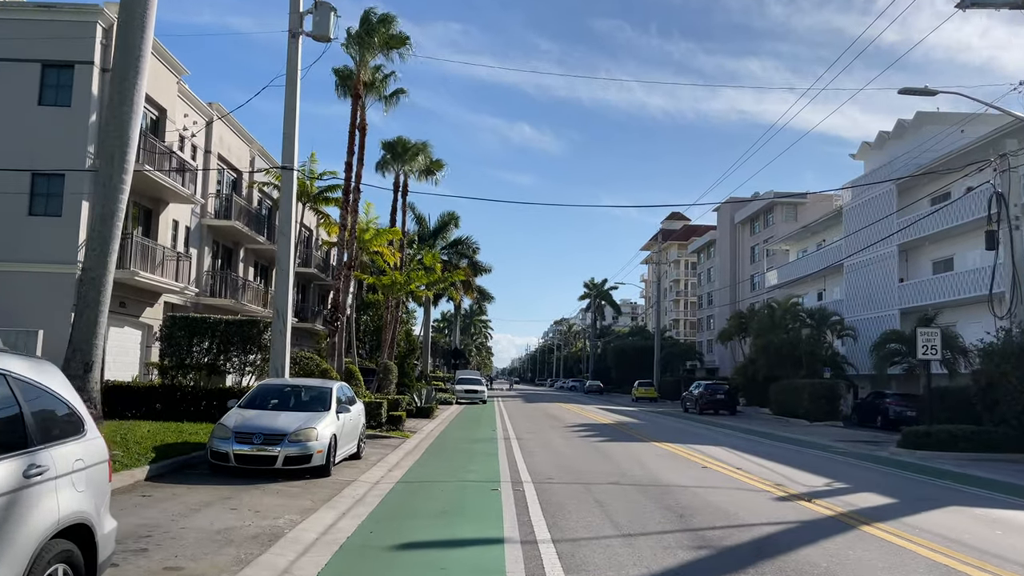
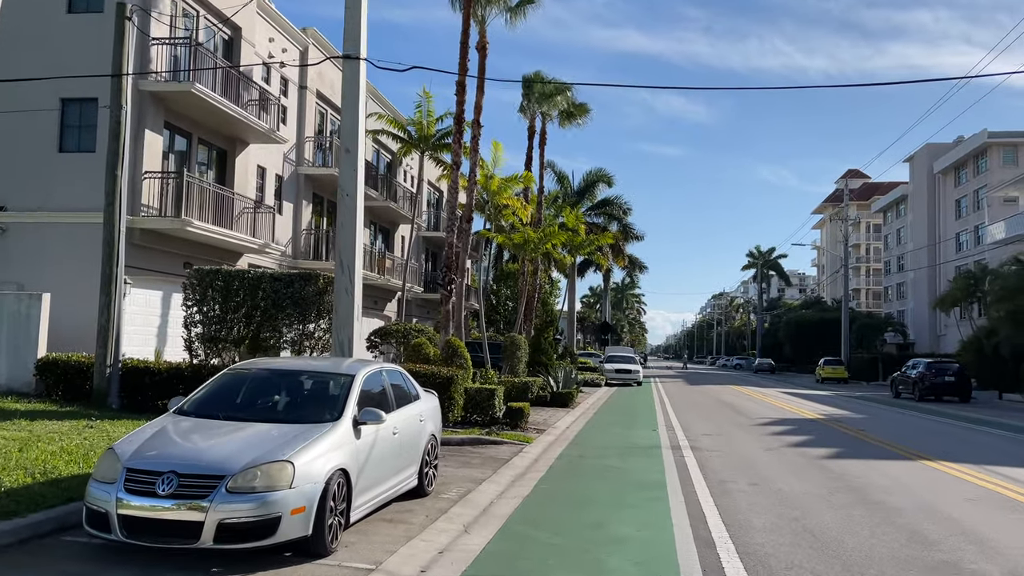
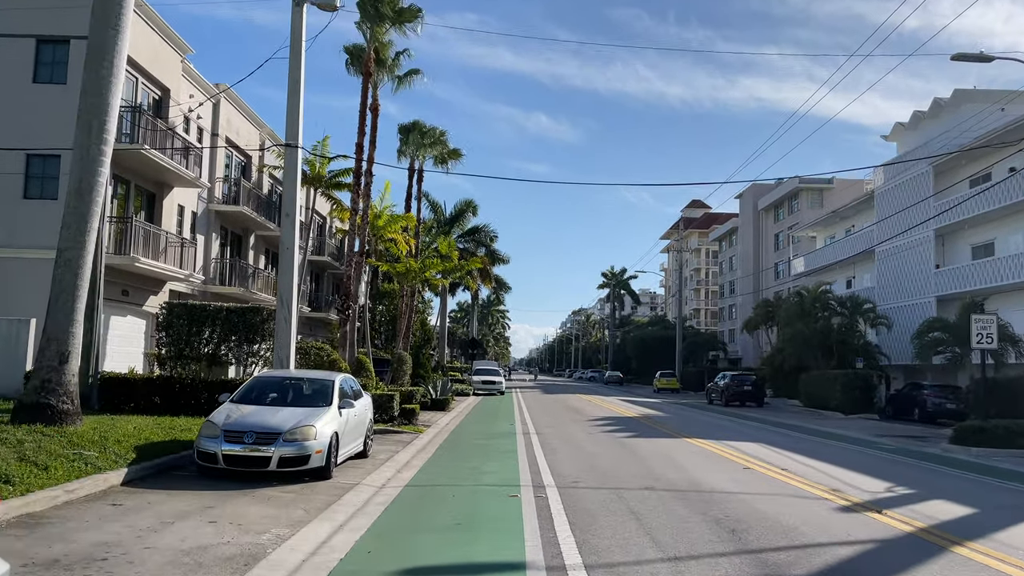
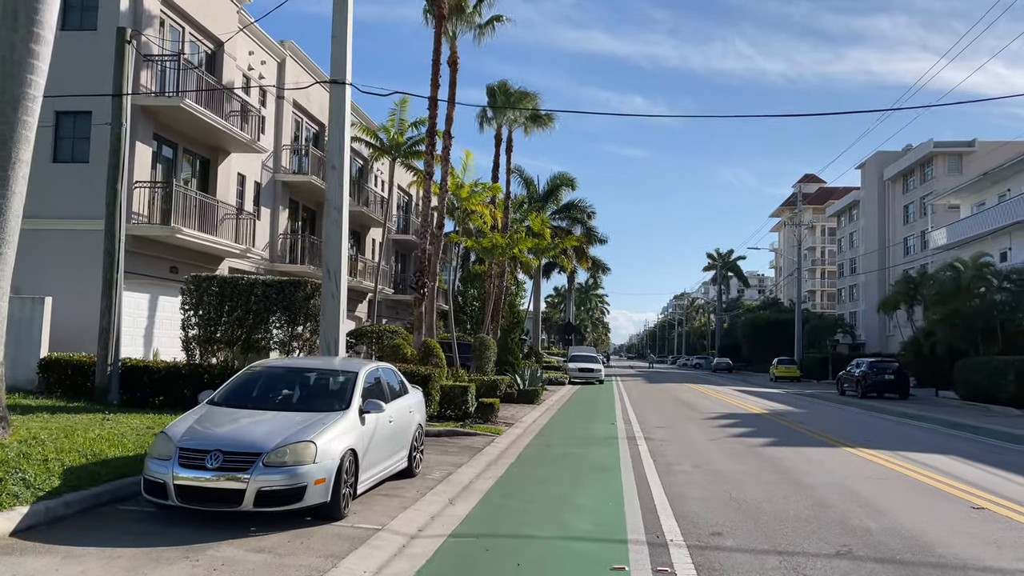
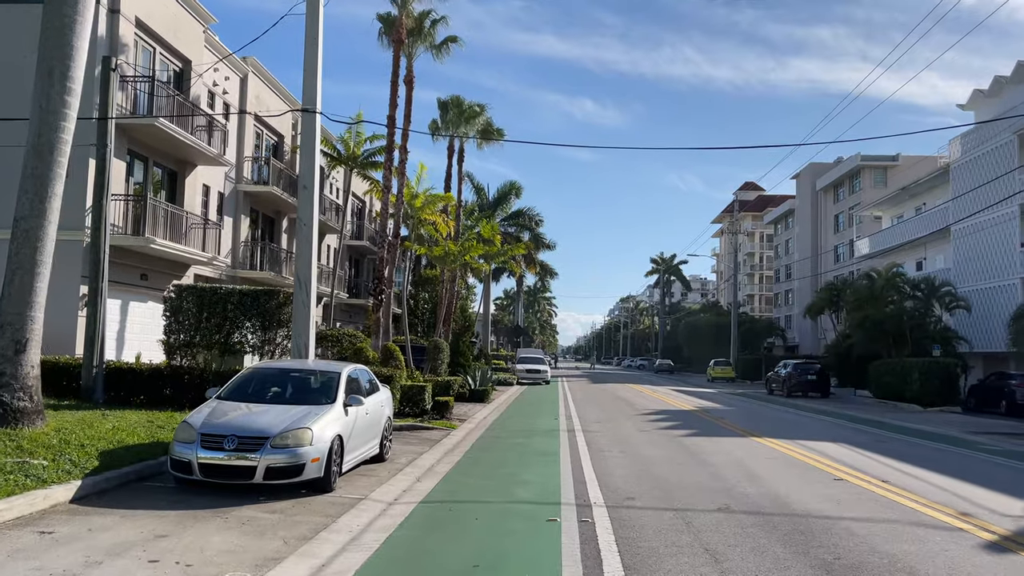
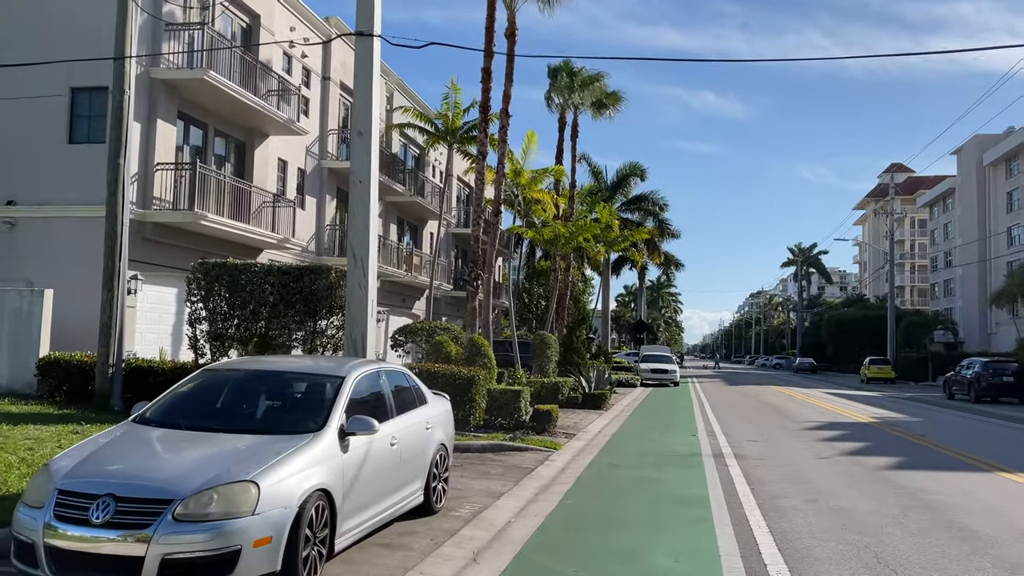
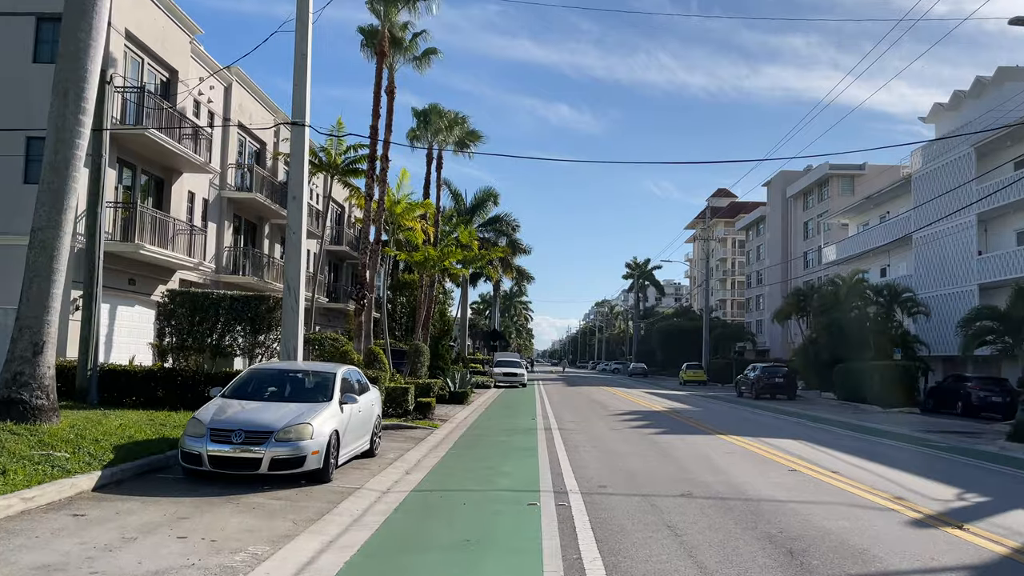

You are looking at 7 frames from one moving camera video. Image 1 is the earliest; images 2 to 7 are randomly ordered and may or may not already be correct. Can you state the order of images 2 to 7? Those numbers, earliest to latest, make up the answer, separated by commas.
3, 7, 5, 4, 2, 6
